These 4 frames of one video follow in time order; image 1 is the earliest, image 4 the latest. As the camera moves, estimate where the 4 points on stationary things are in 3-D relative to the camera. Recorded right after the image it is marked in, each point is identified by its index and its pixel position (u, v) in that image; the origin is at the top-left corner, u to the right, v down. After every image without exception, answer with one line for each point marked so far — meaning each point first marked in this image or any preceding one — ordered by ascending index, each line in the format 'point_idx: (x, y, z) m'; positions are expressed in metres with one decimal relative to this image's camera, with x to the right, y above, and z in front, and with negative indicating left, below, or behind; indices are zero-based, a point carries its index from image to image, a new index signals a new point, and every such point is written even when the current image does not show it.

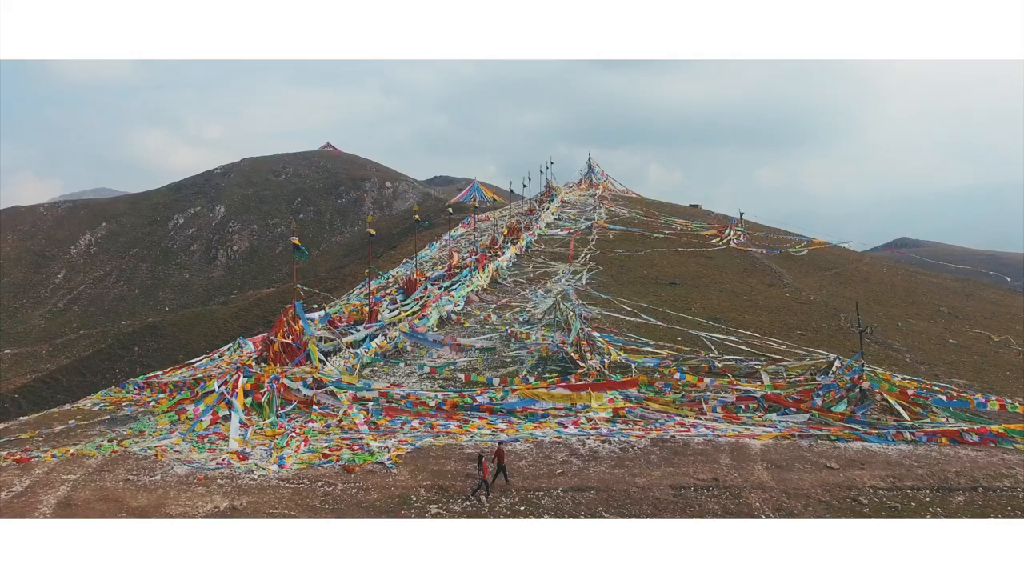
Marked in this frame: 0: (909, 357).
0: (+10.8, -1.9, +15.4) m
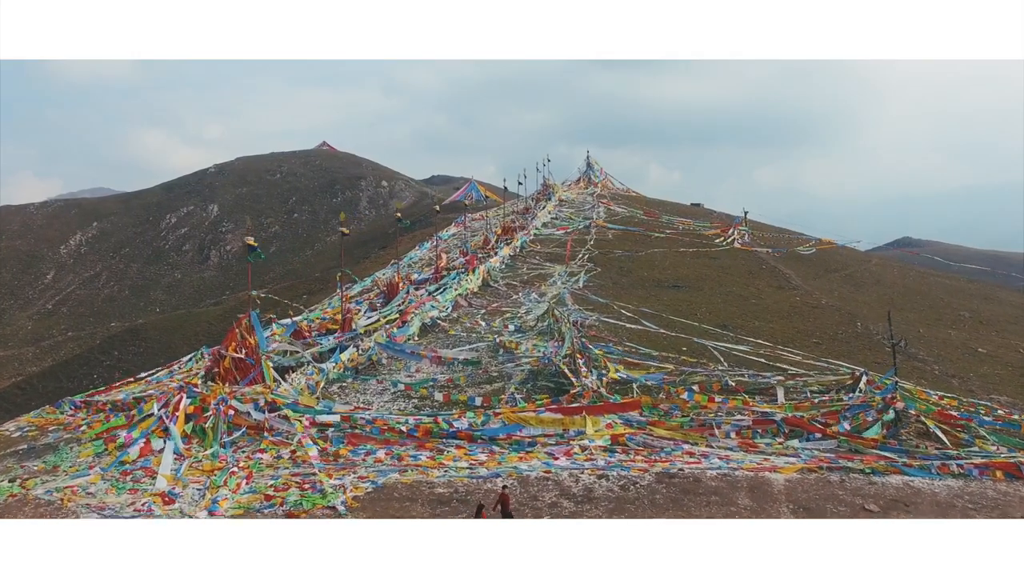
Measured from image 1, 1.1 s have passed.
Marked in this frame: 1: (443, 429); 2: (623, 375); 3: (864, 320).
0: (+10.5, -2.0, +14.0) m
1: (-1.1, -2.3, +9.4) m
2: (+2.2, -1.8, +11.5) m
3: (+11.7, -1.1, +18.8) m
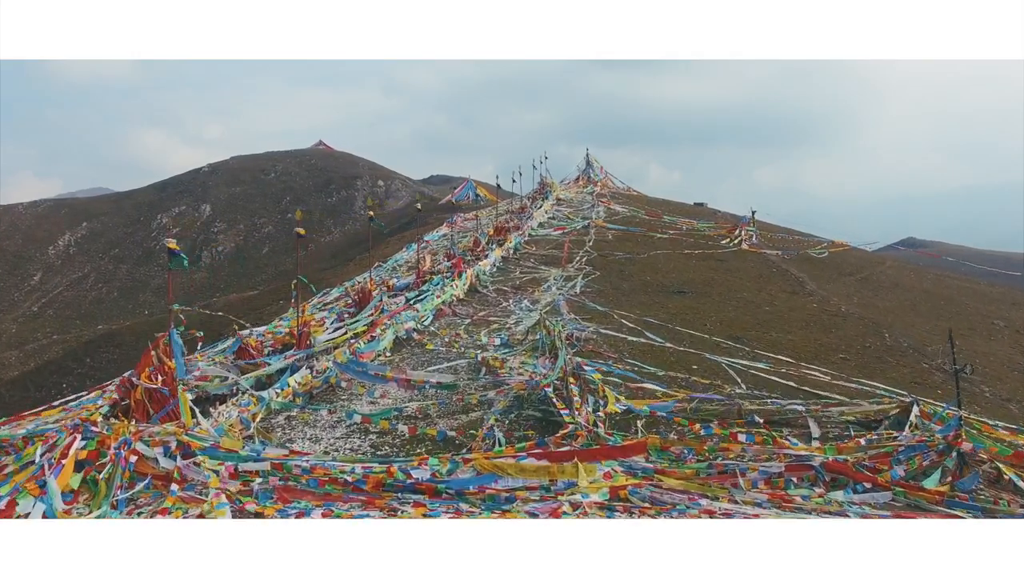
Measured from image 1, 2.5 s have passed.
0: (+10.1, -2.2, +12.1) m
1: (-1.5, -2.5, +7.5) m
2: (+1.9, -2.0, +9.6) m
3: (+11.3, -1.3, +16.9) m
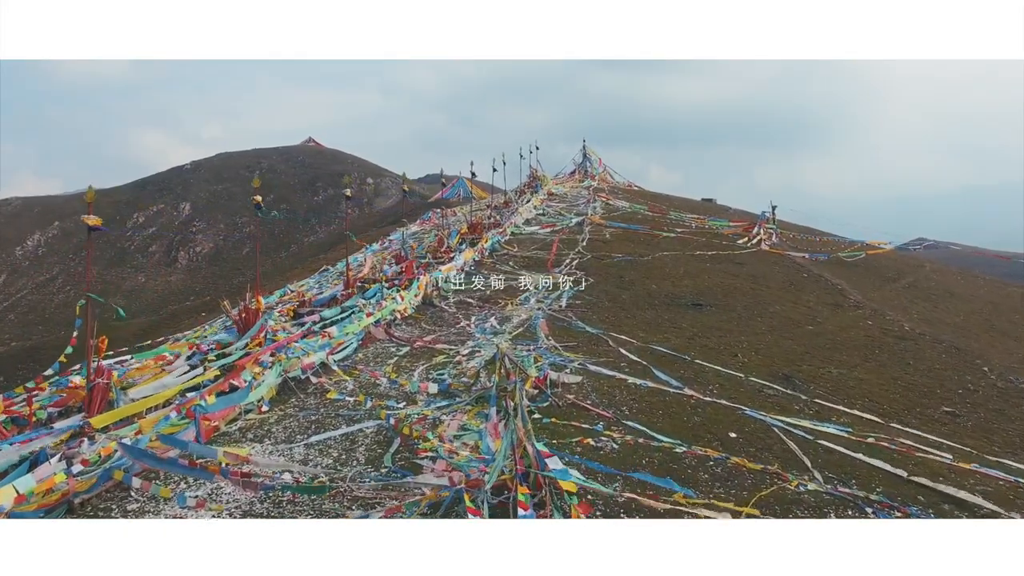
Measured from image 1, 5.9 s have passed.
0: (+9.2, -2.5, +7.4) m
1: (-2.4, -2.9, +2.8) m
2: (+1.0, -2.3, +5.0) m
3: (+10.4, -1.6, +12.3) m
